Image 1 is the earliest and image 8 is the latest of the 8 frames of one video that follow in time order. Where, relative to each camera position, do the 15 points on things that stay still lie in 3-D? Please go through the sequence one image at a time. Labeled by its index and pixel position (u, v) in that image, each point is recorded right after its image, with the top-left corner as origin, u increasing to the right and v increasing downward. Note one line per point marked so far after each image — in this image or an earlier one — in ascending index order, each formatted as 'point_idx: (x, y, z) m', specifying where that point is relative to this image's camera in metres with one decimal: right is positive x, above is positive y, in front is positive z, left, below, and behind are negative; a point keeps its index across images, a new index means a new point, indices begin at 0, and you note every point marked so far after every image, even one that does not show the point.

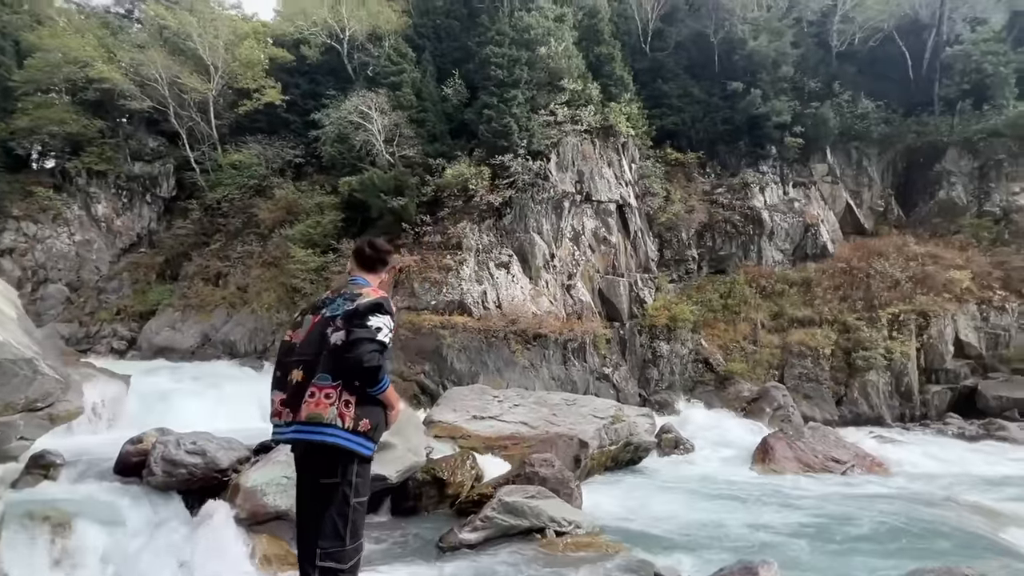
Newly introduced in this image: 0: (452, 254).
0: (-1.5, +0.9, +13.8) m
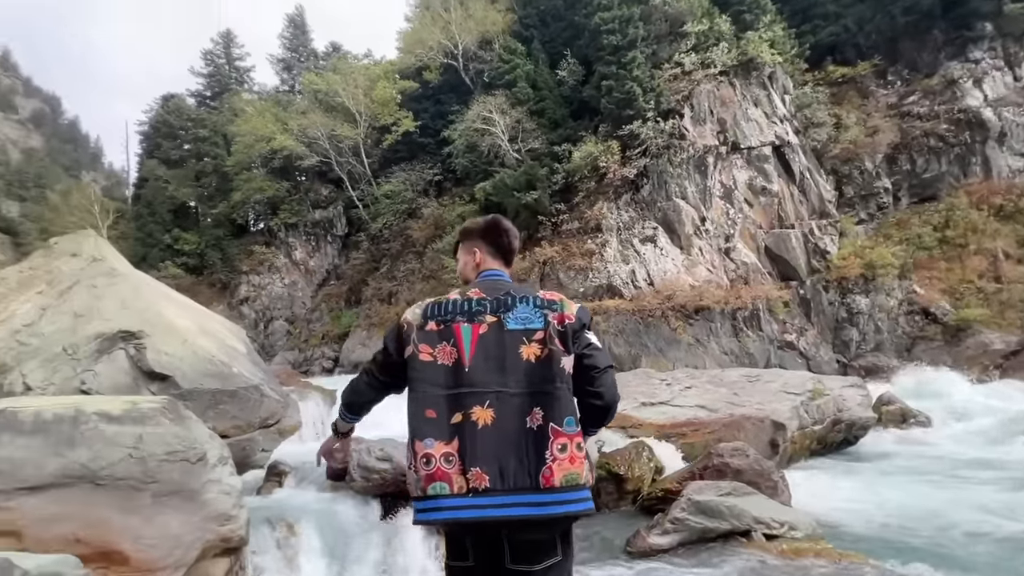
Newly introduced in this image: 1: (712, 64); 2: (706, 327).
0: (+1.9, +1.2, +13.4) m
1: (+4.9, +5.5, +14.6) m
2: (+3.9, -0.8, +12.2) m
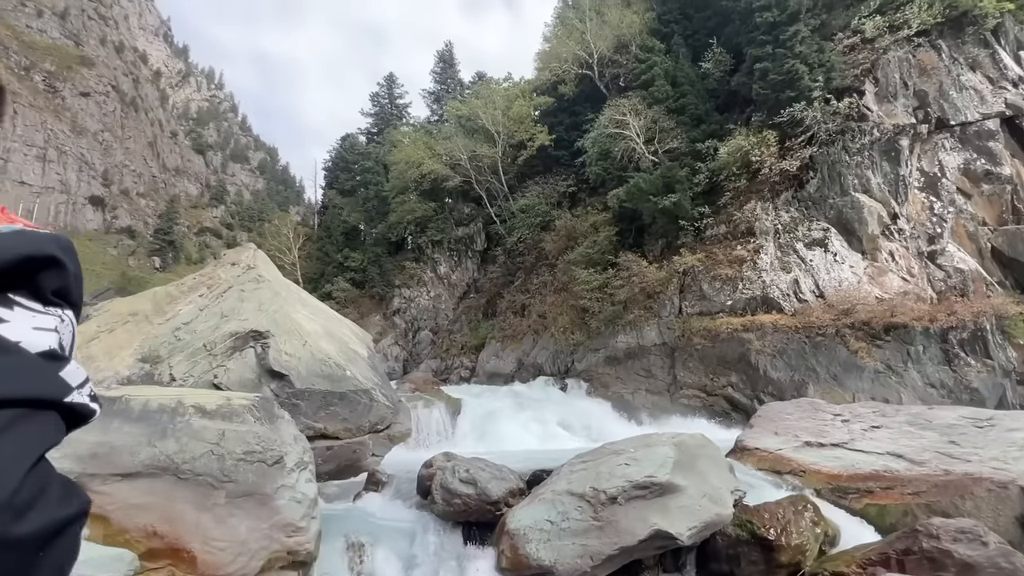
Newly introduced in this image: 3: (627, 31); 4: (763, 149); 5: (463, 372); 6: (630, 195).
0: (+4.5, +0.9, +11.7) m
1: (+7.8, +5.2, +12.0) m
2: (+6.0, -0.9, +9.7) m
3: (+2.9, +6.1, +14.4) m
4: (+5.1, +2.8, +12.0) m
5: (-1.2, -2.1, +14.3) m
6: (+2.6, +2.1, +13.0) m
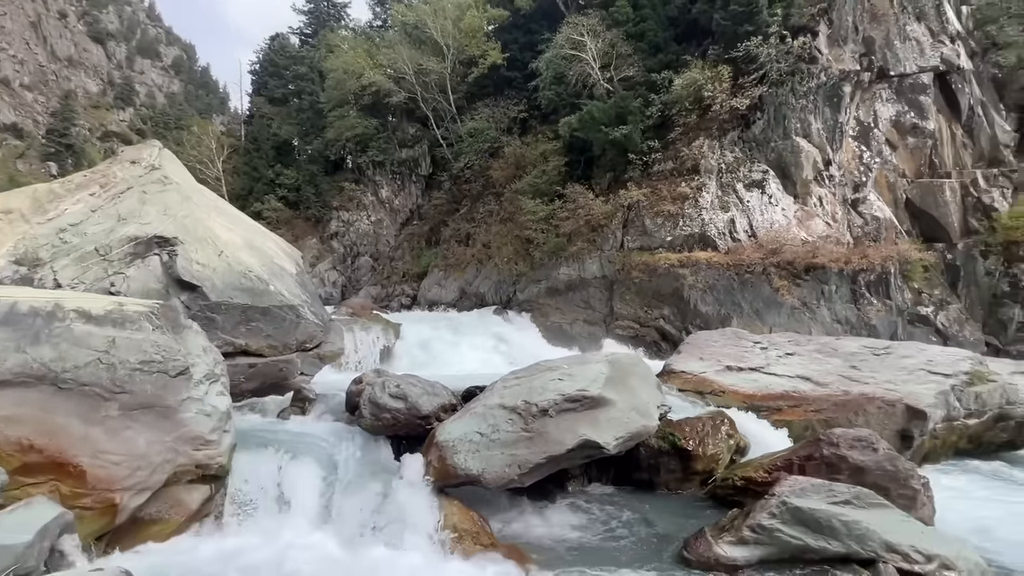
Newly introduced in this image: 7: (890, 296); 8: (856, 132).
0: (+3.5, +2.2, +12.1) m
1: (+6.9, +6.4, +12.3) m
2: (+5.2, 0.0, +10.6) m
3: (+1.7, +7.8, +13.8) m
4: (+4.1, +4.1, +12.2) m
5: (-2.6, -0.3, +14.3) m
6: (+1.5, +3.6, +12.9) m
7: (+6.5, -0.1, +10.3) m
8: (+6.9, +3.0, +12.0) m
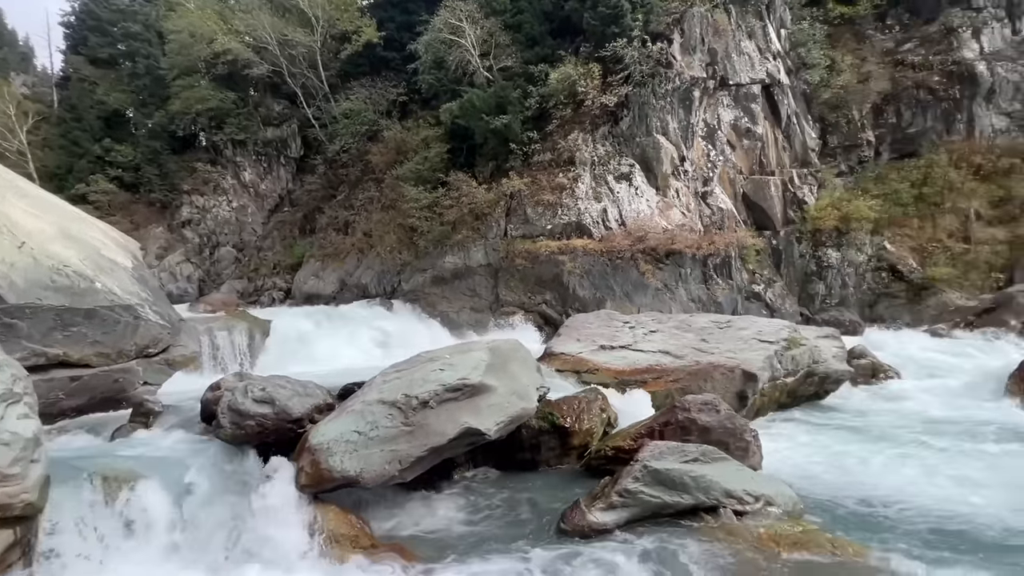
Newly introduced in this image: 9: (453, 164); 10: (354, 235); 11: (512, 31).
0: (+1.1, +2.5, +12.8) m
1: (+4.3, +6.8, +13.7) m
2: (+3.2, +0.3, +11.9) m
3: (-1.2, +8.1, +13.5) m
4: (+1.7, +4.4, +12.9) m
5: (-5.3, -0.1, +13.1) m
6: (-1.0, +3.8, +12.9) m
7: (+4.5, +0.2, +12.0) m
8: (+4.4, +3.4, +13.6) m
9: (-1.4, +2.8, +13.6) m
10: (-3.6, +1.2, +13.4) m
11: (-0.1, +5.6, +13.2) m
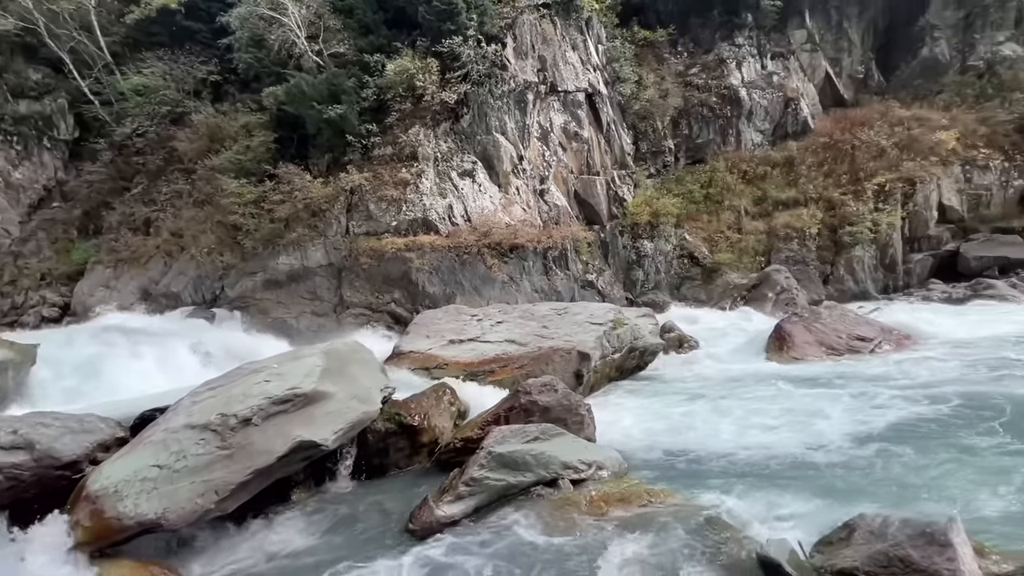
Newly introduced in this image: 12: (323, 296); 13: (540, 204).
0: (-2.2, +2.5, +12.5) m
1: (+0.1, +7.0, +14.5) m
2: (+0.1, +0.5, +12.6) m
3: (-4.9, +8.0, +12.2) m
4: (-1.8, +4.5, +12.8) m
5: (-8.1, -0.4, +10.4) m
6: (-4.3, +3.8, +11.7) m
7: (+1.3, +0.4, +13.2) m
8: (+0.4, +3.7, +14.5) m
9: (-4.9, +2.7, +12.3) m
10: (-6.8, +1.0, +11.2) m
11: (-3.6, +5.6, +12.4) m
12: (-3.6, -0.1, +11.6) m
13: (+0.5, +1.9, +13.9) m
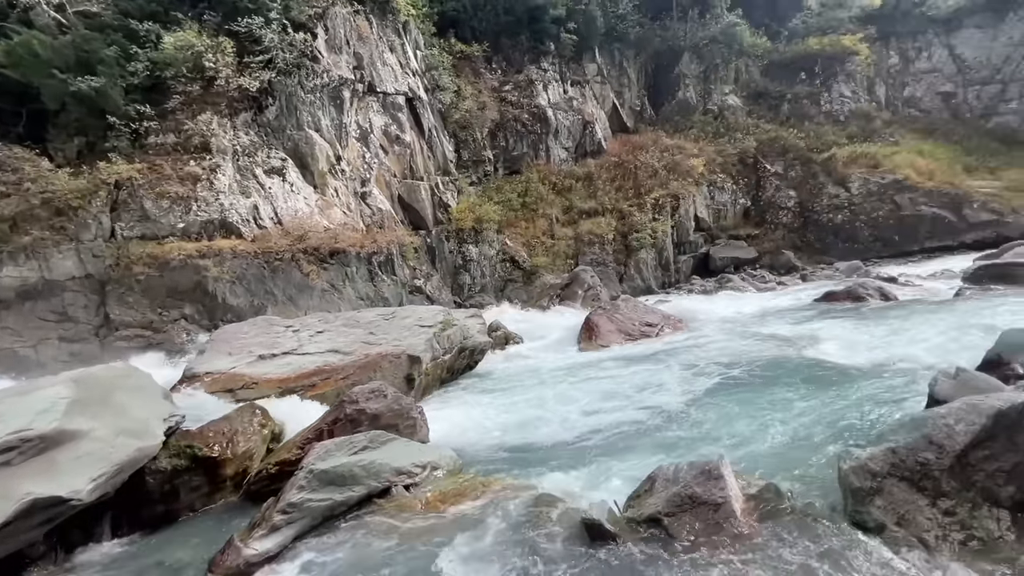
0: (-5.5, +2.3, +10.8) m
1: (-4.5, +6.8, +13.6) m
2: (-3.4, +0.3, +11.9) m
3: (-8.0, +7.7, +9.2) m
4: (-5.4, +4.3, +11.1) m
5: (-9.7, -0.8, +6.2) m
6: (-7.1, +3.5, +9.1) m
7: (-2.6, +0.3, +13.0) m
8: (-4.1, +3.5, +13.7) m
9: (-7.8, +2.4, +9.4) m
10: (-9.0, +0.6, +7.6) m
11: (-6.8, +5.3, +10.0) m
12: (-6.2, -0.4, +9.4) m
13: (-3.7, +1.8, +13.2) m
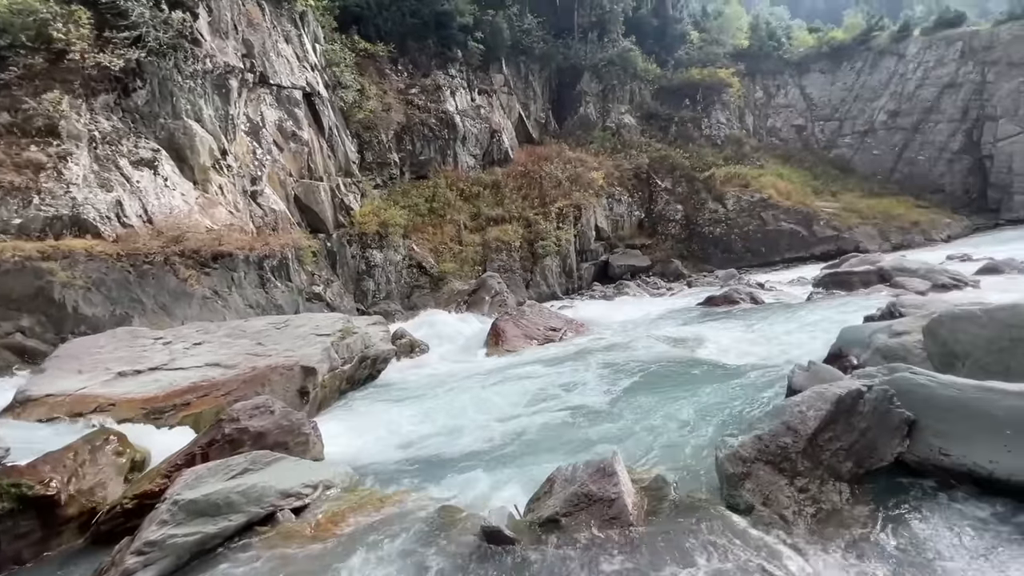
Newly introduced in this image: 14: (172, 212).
0: (-7.0, +2.2, +9.2) m
1: (-6.8, +6.7, +12.3) m
2: (-5.2, +0.2, +10.8) m
3: (-9.1, +7.6, +7.2) m
4: (-7.0, +4.1, +9.6) m
5: (-10.0, -0.8, +3.7) m
6: (-8.2, +3.4, +7.2) m
7: (-4.8, +0.2, +12.0) m
8: (-6.4, +3.3, +12.4) m
9: (-8.9, +2.3, +7.3) m
10: (-9.6, +0.6, +5.2) m
11: (-8.1, +5.2, +8.2) m
12: (-7.4, -0.5, +7.6) m
13: (-5.9, +1.6, +12.0) m
14: (-6.2, +1.3, +10.6) m
